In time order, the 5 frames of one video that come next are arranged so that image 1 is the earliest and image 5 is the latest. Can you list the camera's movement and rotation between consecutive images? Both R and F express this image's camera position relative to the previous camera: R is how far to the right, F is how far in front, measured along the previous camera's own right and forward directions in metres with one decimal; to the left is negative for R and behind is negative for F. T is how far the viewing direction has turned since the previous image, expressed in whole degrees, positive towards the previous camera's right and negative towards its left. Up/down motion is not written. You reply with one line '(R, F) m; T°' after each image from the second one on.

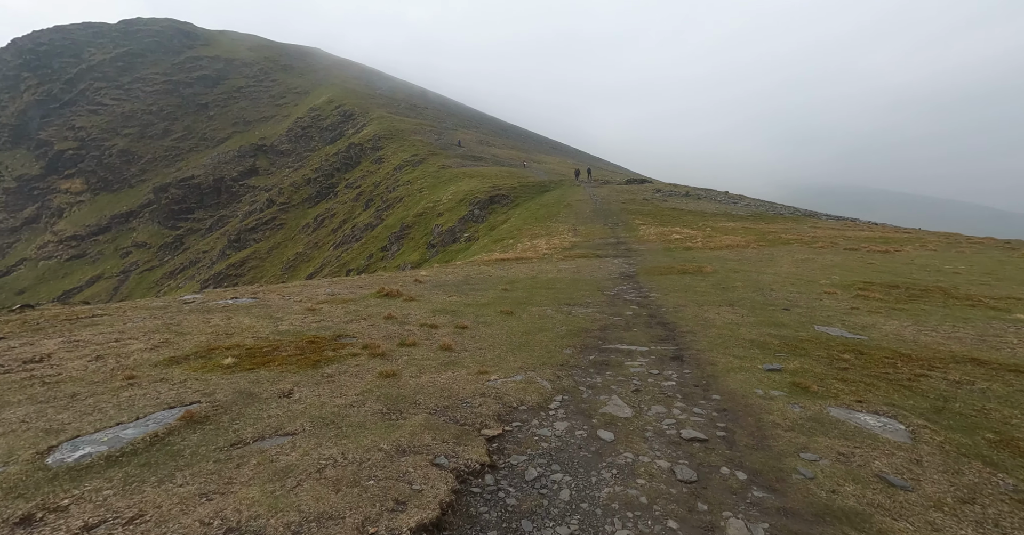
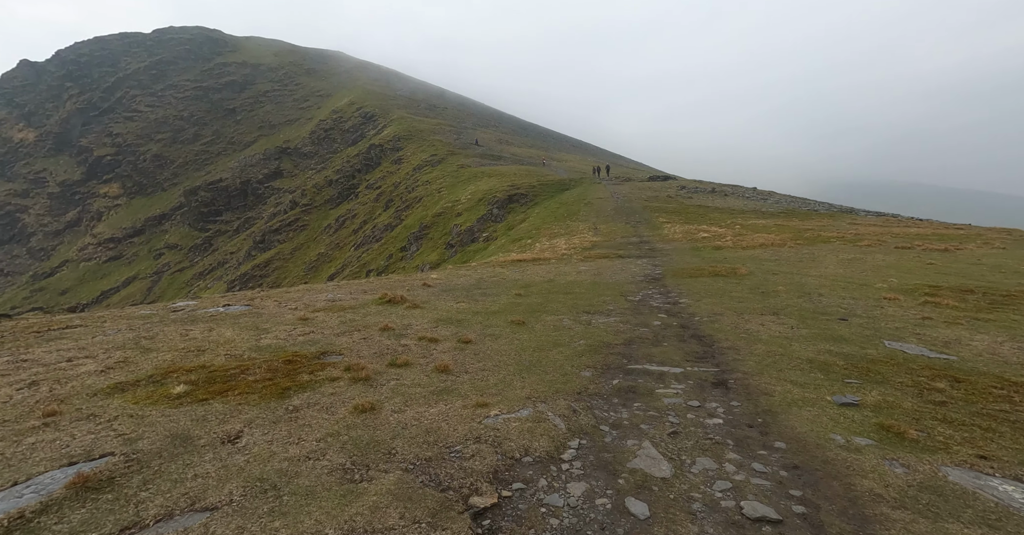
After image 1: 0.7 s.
(+0.4, +2.9) m; -2°
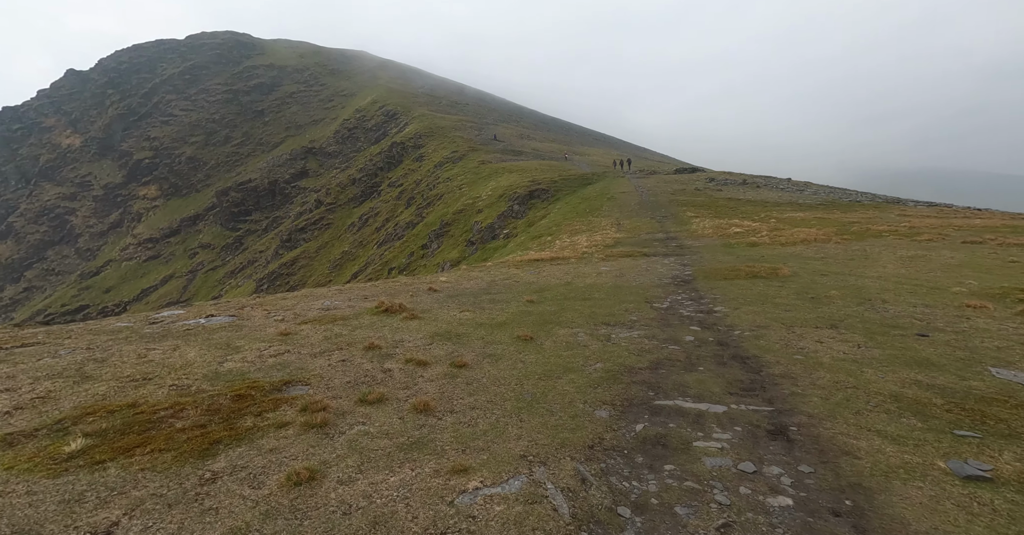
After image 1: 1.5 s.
(+0.7, +3.3) m; -3°
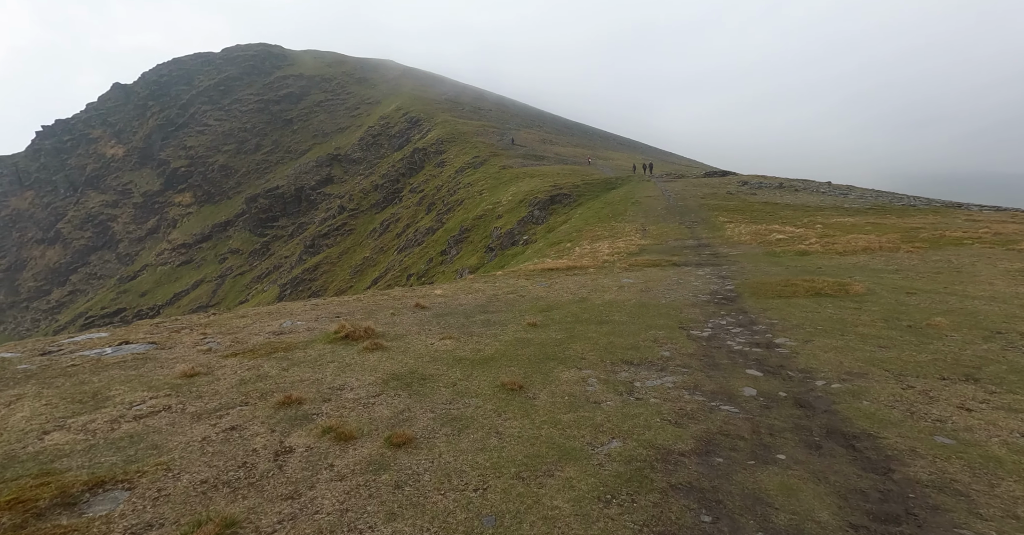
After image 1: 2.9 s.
(+1.2, +6.0) m; -3°
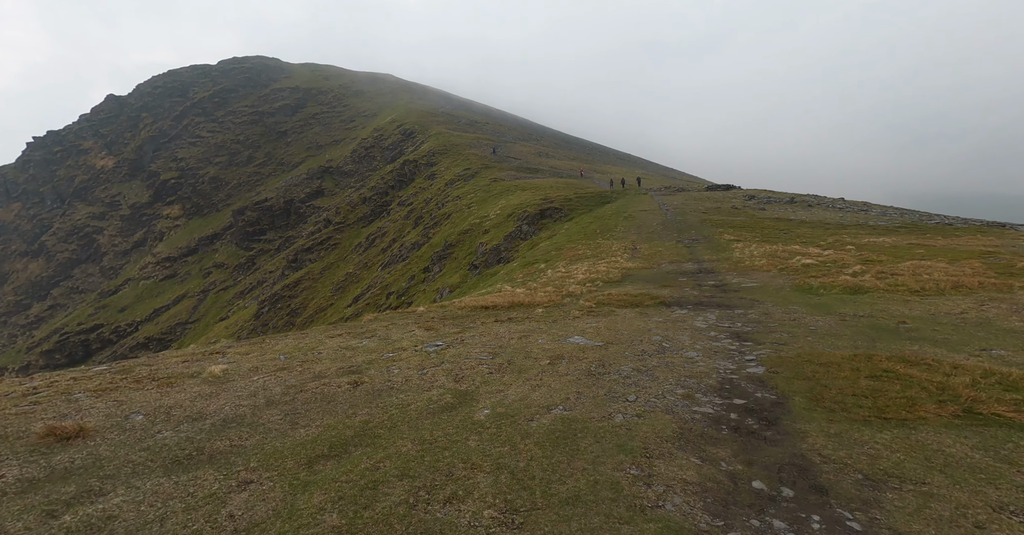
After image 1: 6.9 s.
(+6.2, +16.5) m; 0°
